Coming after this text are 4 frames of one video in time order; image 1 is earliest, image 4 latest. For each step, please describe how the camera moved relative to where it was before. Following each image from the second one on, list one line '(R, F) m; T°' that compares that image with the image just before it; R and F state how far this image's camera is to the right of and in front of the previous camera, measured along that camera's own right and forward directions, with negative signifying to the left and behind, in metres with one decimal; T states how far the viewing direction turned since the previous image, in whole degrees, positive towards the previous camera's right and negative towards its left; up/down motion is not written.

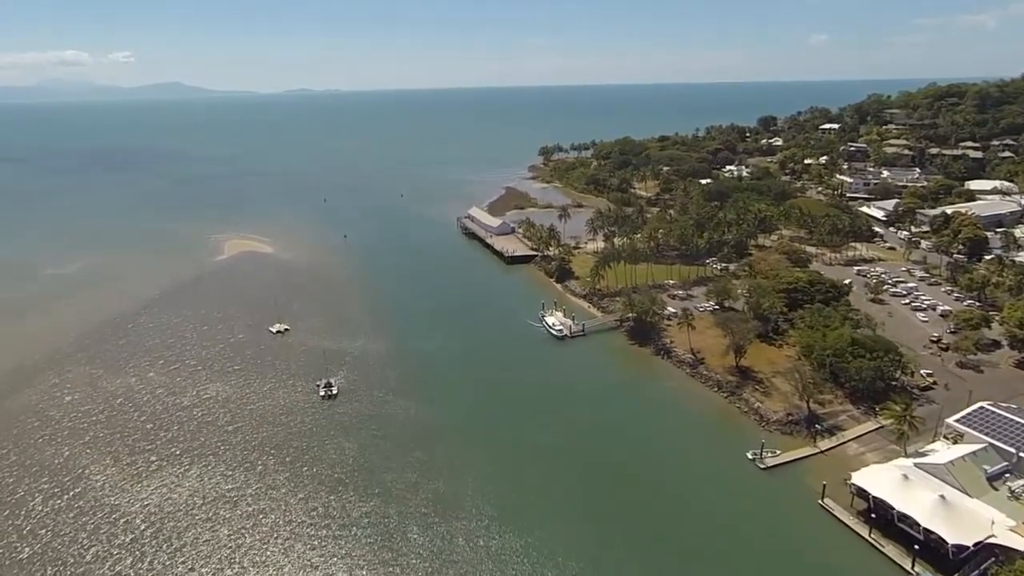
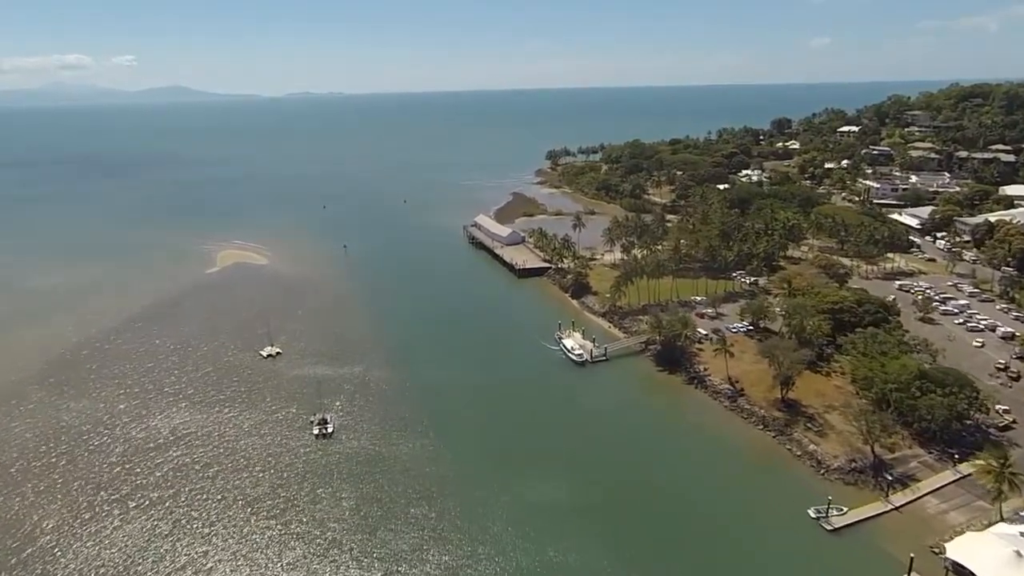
(-1.0, +5.1) m; 0°
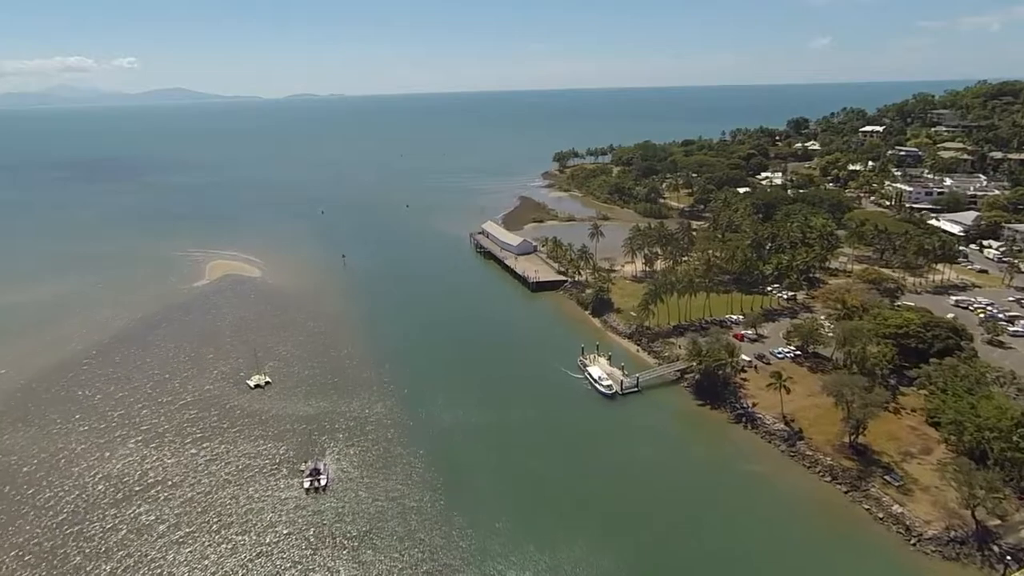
(-1.2, +5.8) m; 0°
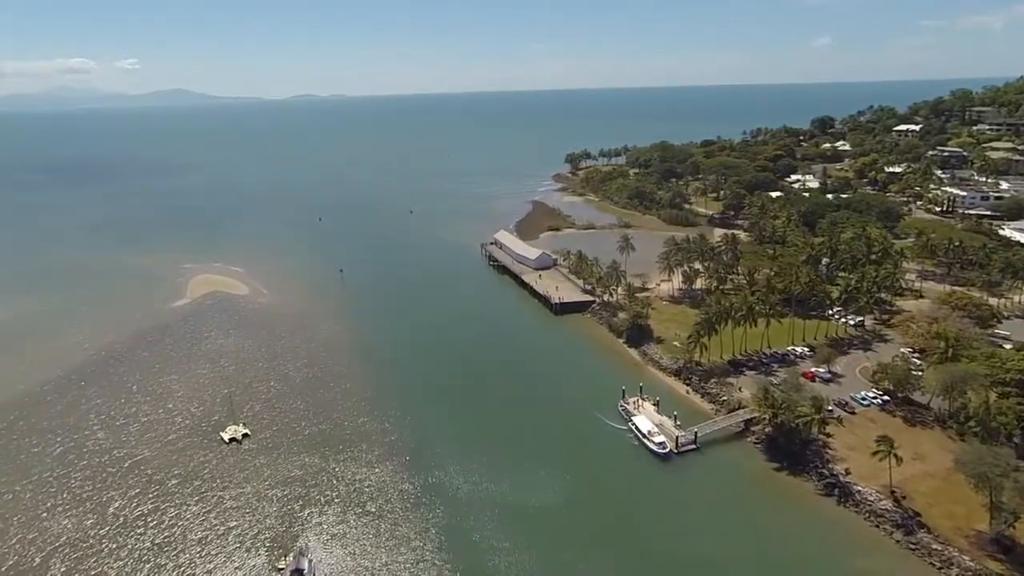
(-1.6, +8.0) m; 0°
